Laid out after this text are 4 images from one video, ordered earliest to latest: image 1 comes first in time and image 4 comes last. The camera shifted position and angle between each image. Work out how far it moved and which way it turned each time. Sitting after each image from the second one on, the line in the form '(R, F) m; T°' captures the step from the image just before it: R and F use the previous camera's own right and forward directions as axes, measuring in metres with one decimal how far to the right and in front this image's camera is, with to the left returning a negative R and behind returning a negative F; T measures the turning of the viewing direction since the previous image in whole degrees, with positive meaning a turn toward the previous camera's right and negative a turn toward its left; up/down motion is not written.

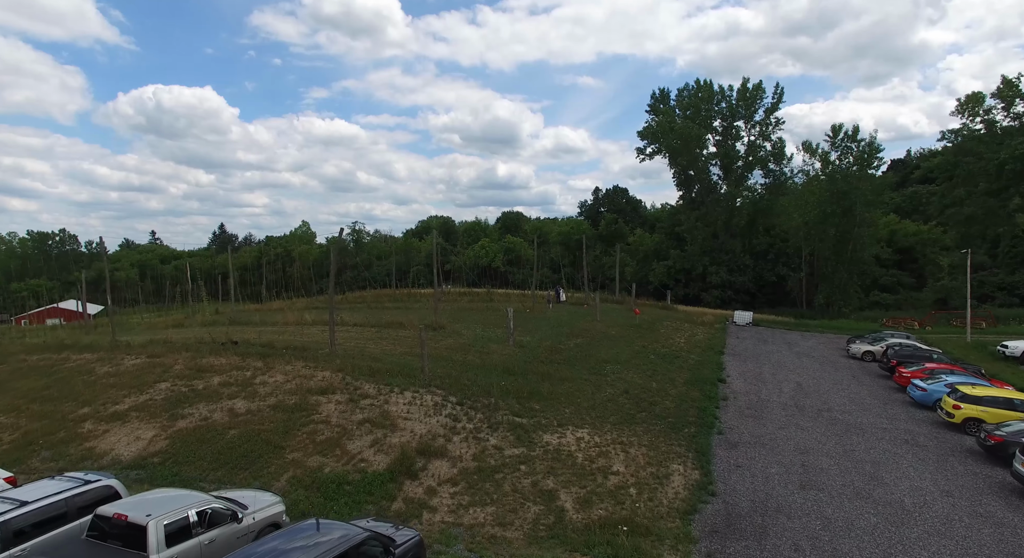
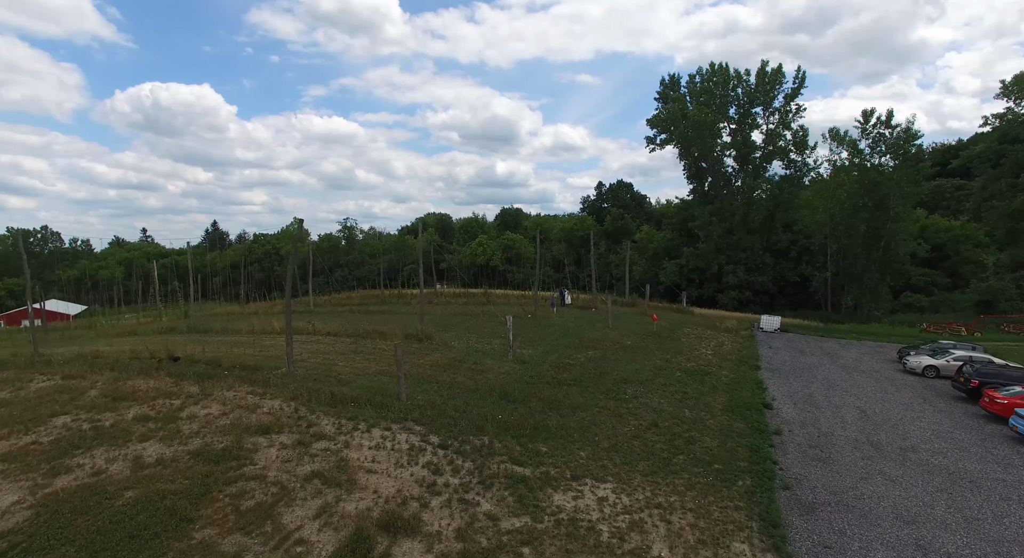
(0.0, +3.6) m; 0°
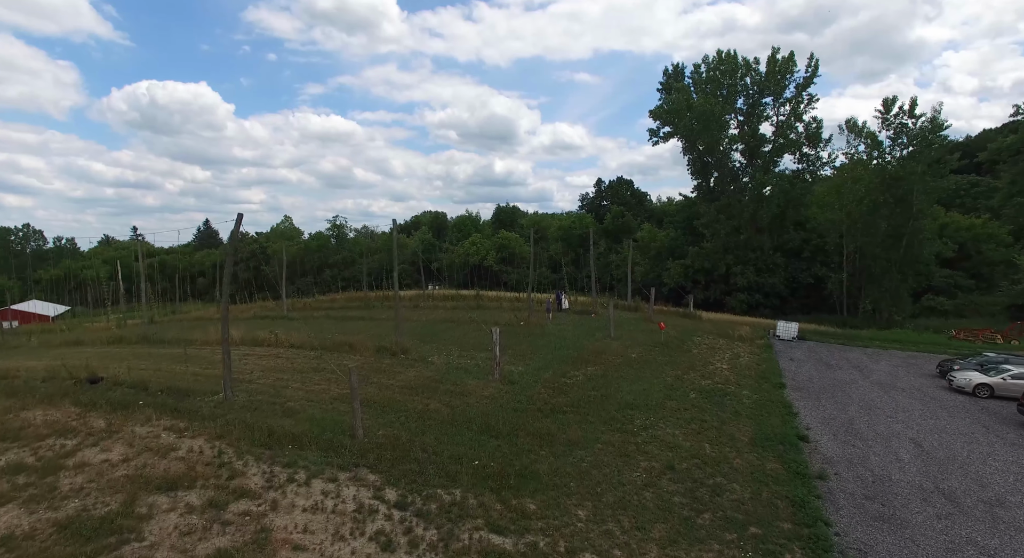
(+0.3, +2.8) m; 0°
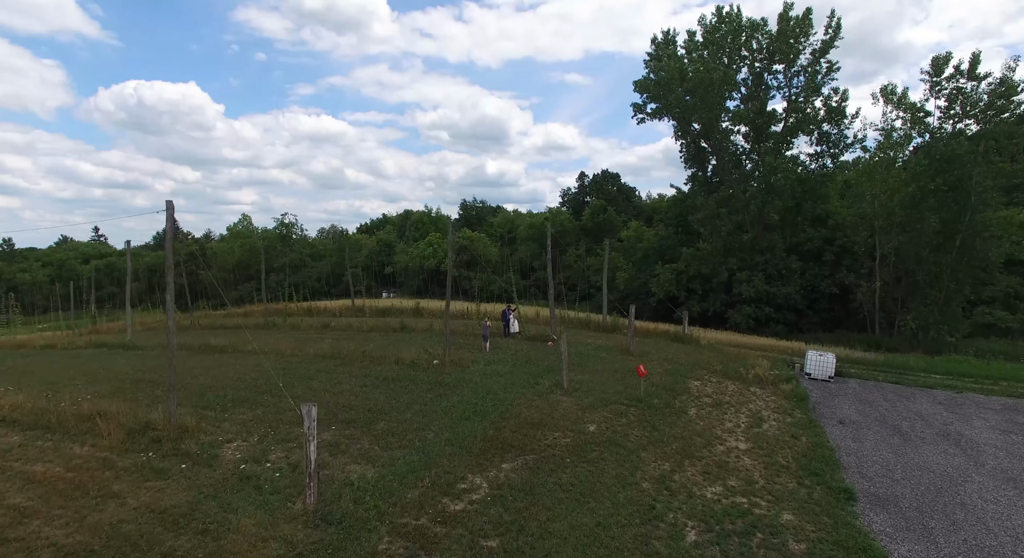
(+2.6, +8.1) m; +1°
